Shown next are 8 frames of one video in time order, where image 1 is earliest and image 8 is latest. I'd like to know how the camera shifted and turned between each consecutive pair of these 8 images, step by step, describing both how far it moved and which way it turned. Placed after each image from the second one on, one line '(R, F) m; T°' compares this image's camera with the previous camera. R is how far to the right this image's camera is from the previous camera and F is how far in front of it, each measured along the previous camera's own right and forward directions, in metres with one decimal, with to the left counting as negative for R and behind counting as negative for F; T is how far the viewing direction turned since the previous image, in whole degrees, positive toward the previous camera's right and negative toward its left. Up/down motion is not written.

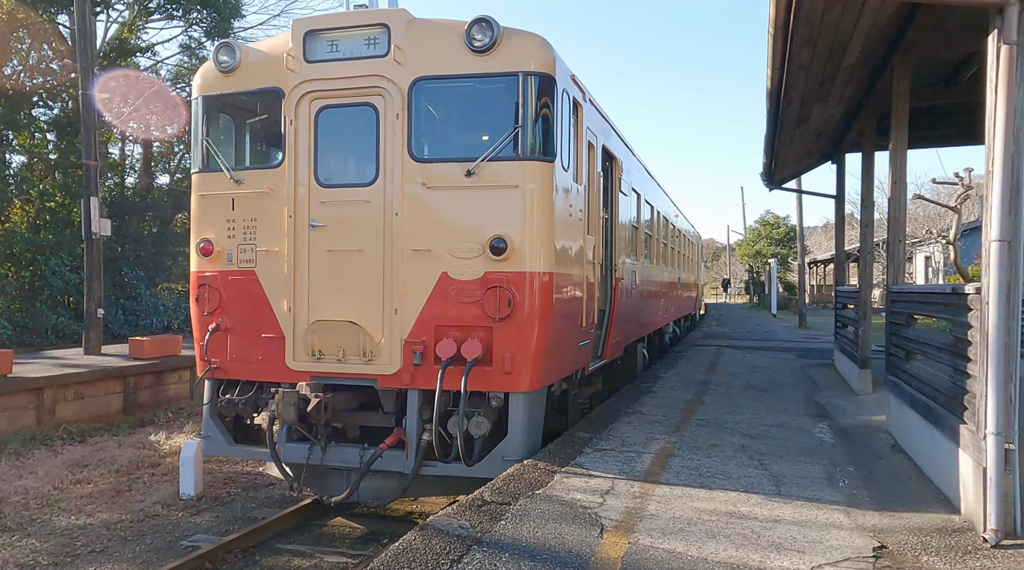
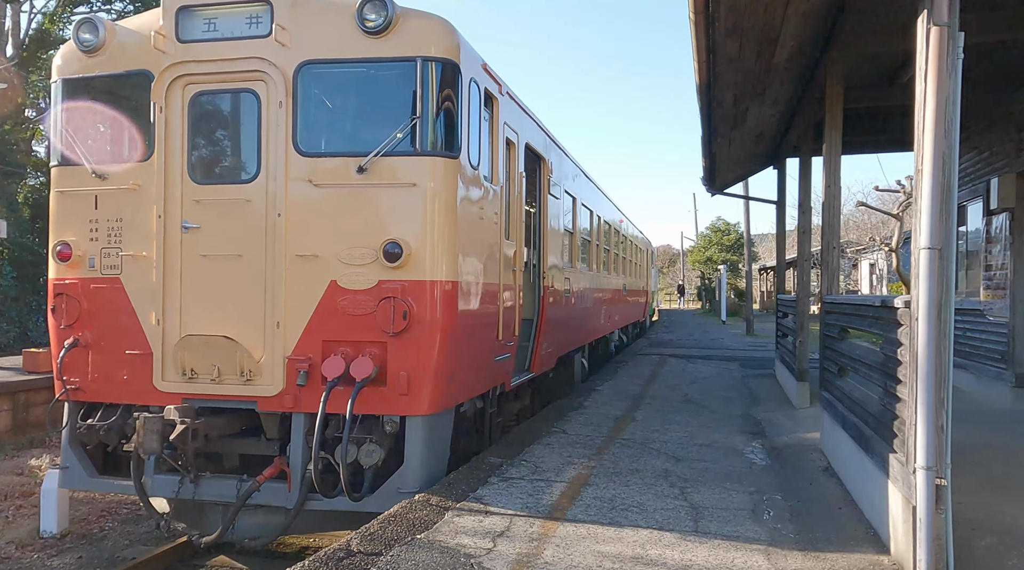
(+0.4, +0.5) m; +3°
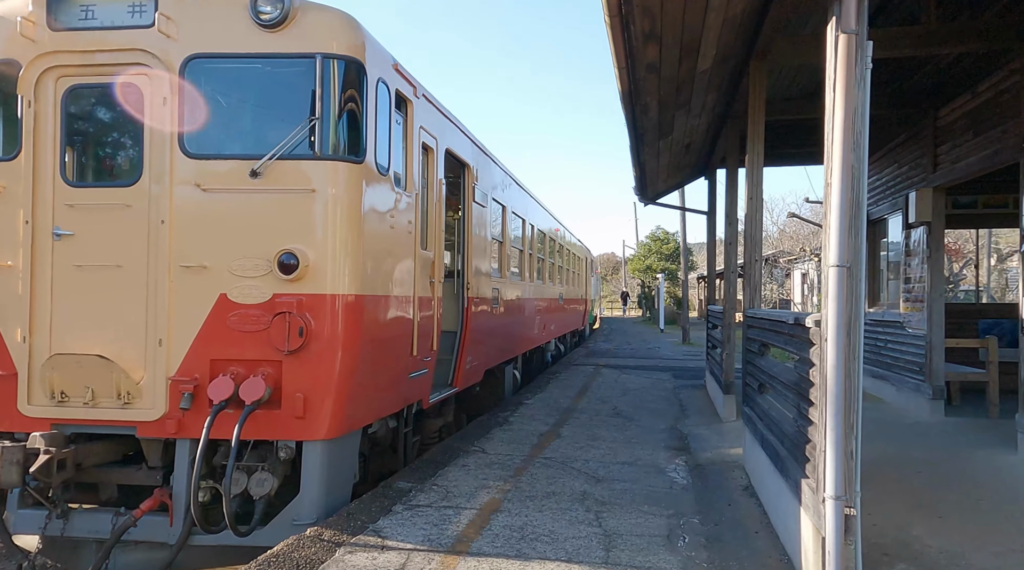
(+0.2, +0.3) m; +4°
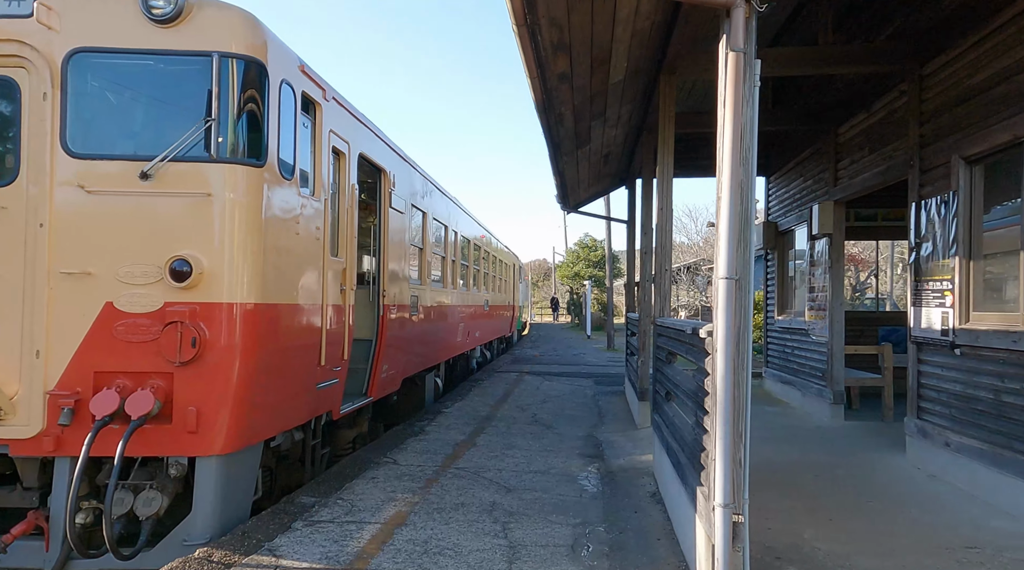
(+0.1, 0.0) m; +5°
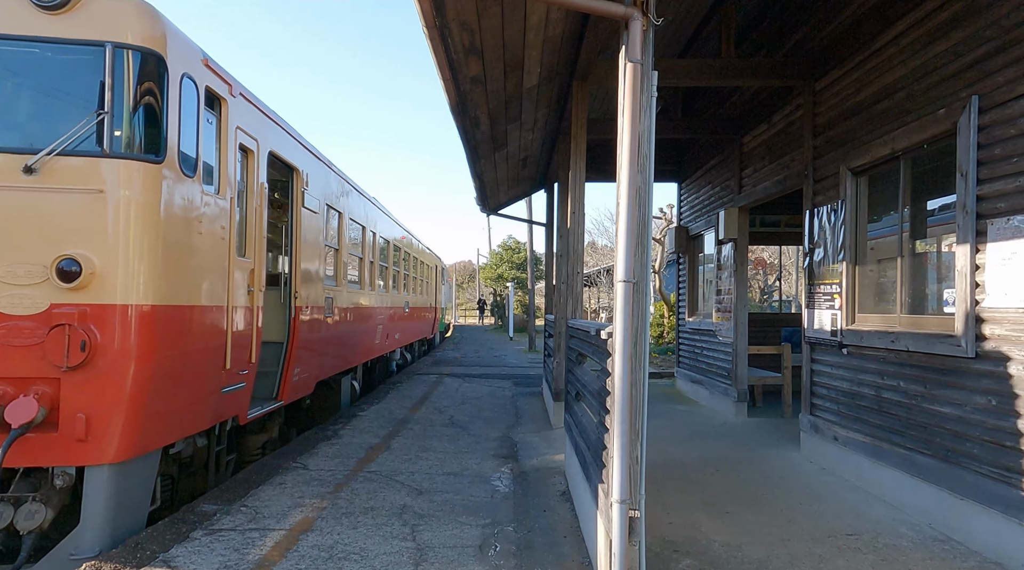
(+0.1, 0.0) m; +6°
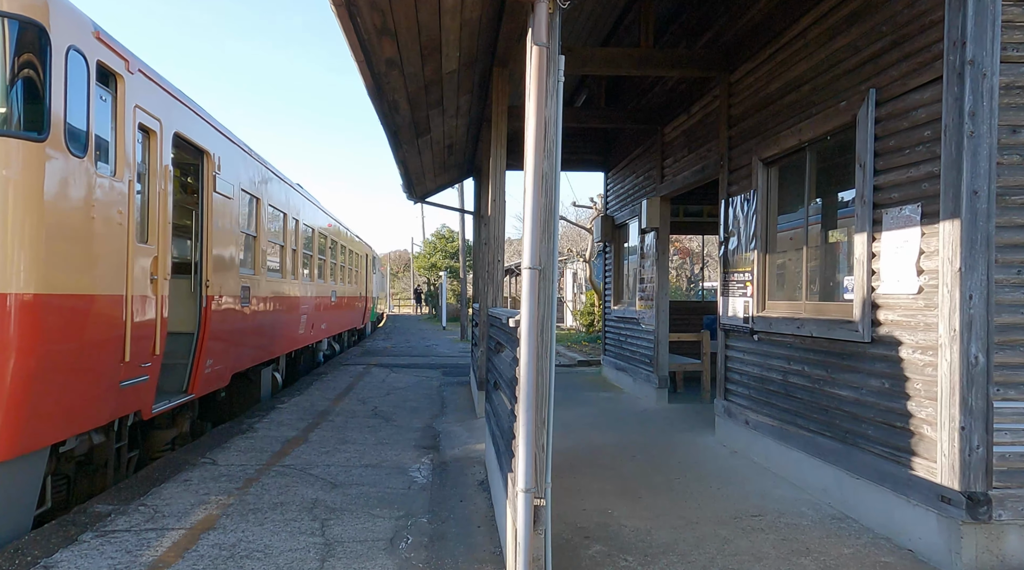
(+0.1, +0.1) m; +5°
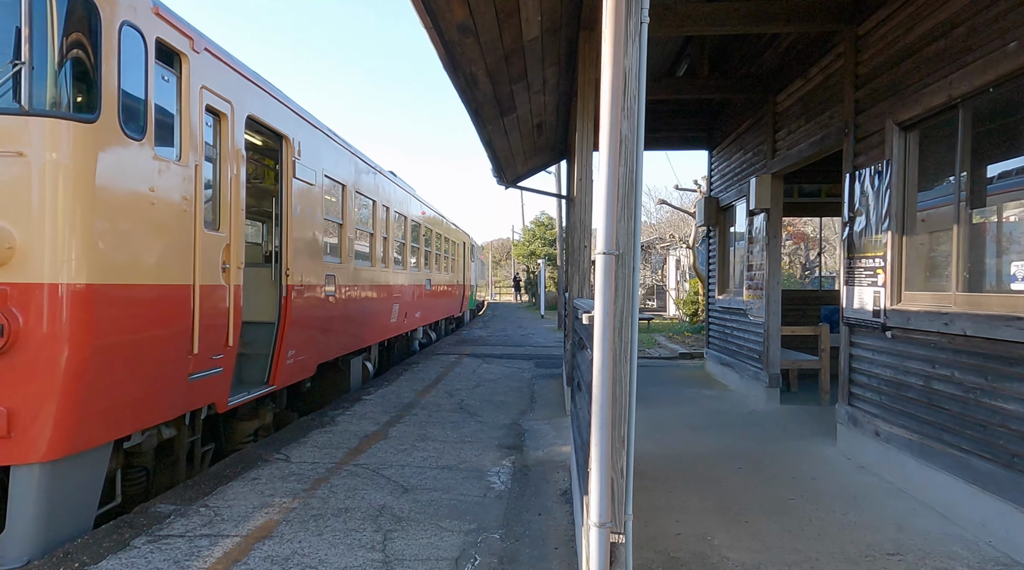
(+0.1, +0.5) m; -8°
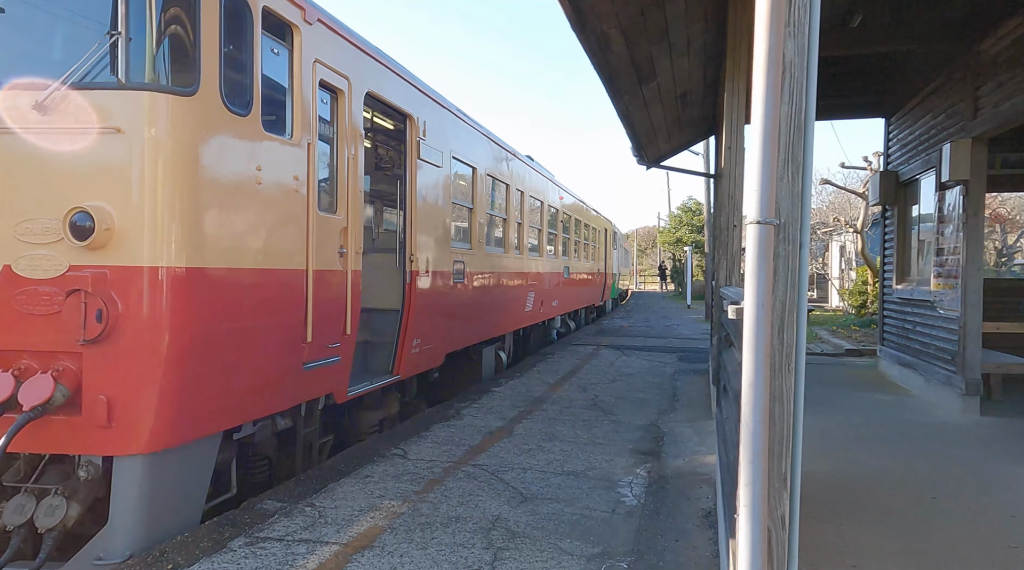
(+0.1, +0.6) m; -11°
